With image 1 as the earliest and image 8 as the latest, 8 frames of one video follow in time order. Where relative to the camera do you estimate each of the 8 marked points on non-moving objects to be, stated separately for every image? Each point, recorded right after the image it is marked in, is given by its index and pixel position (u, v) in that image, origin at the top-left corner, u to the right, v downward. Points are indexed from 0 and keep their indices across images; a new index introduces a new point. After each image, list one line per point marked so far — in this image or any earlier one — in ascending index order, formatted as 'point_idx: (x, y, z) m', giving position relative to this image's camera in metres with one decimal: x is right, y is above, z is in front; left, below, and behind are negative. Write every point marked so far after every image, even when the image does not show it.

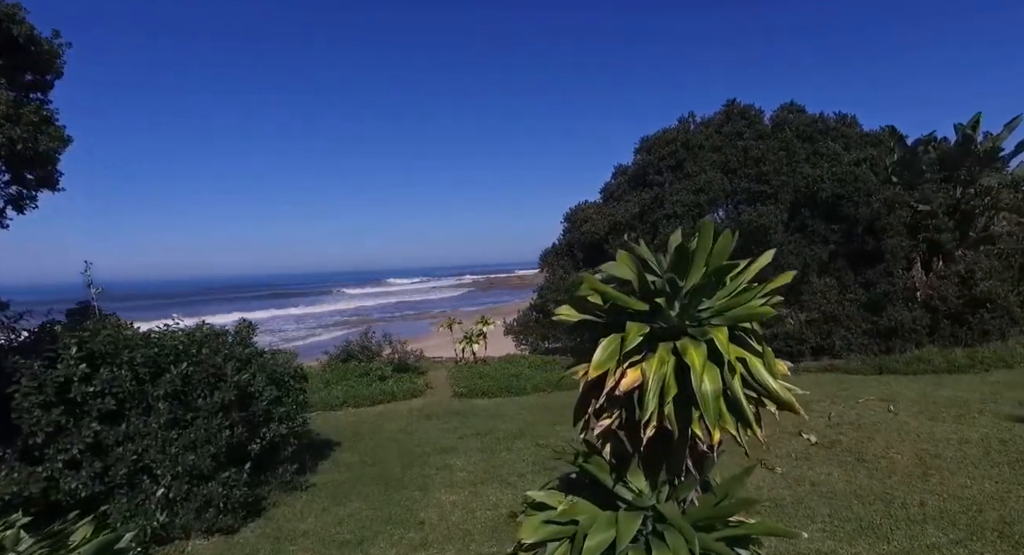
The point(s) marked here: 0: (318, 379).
0: (-5.2, -2.8, +14.2) m
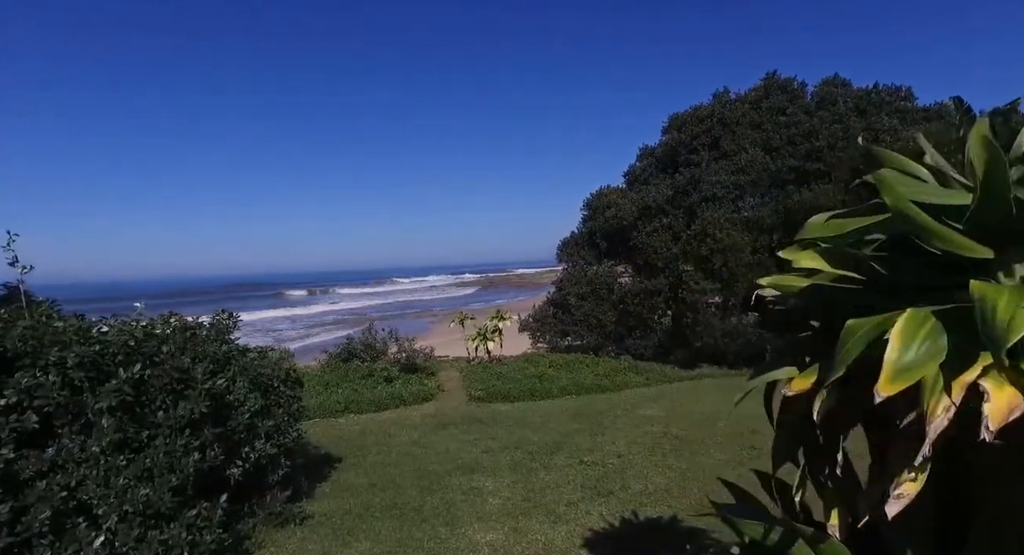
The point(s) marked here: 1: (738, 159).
0: (-4.7, -2.5, +12.6) m
1: (+6.1, +3.2, +14.4) m
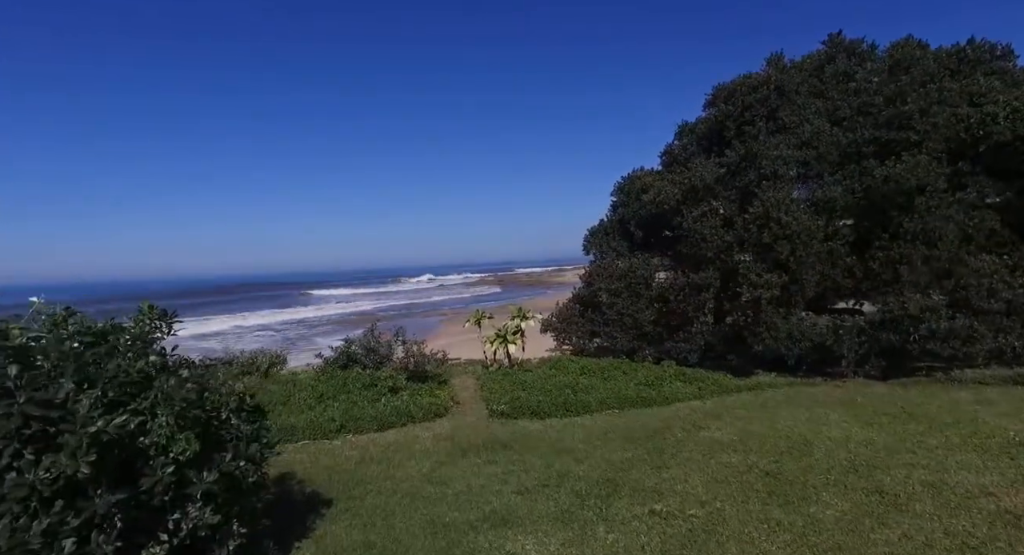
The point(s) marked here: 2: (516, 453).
0: (-4.1, -2.4, +10.7) m
1: (+6.7, +3.4, +12.3) m
2: (+0.1, -2.7, +8.1) m
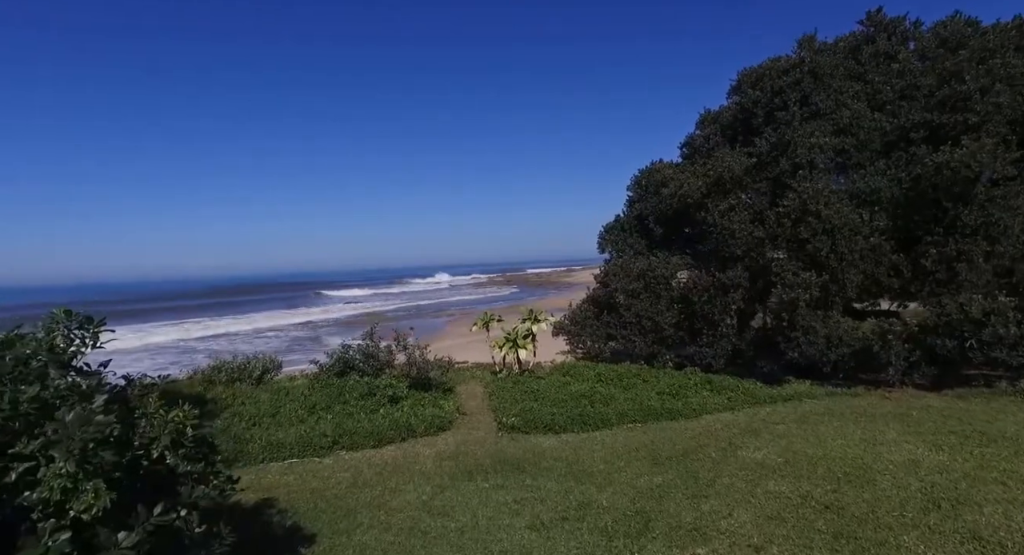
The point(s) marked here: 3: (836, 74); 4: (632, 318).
0: (-3.9, -2.4, +9.8) m
1: (+6.9, +3.4, +11.3) m
2: (+0.2, -2.7, +7.1) m
3: (+7.4, +4.6, +12.0) m
4: (+3.2, -1.1, +14.1) m
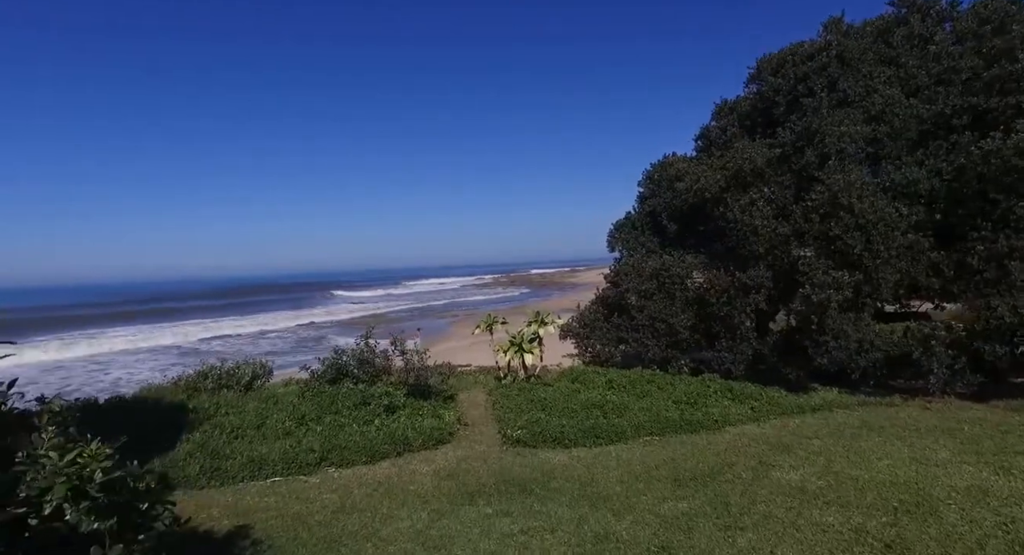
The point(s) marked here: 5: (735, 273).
0: (-3.8, -2.4, +9.0) m
1: (+7.0, +3.4, +10.4) m
2: (+0.3, -2.7, +6.3) m
3: (+7.5, +4.6, +11.2) m
4: (+3.3, -1.1, +13.3) m
5: (+4.9, +0.1, +11.7) m
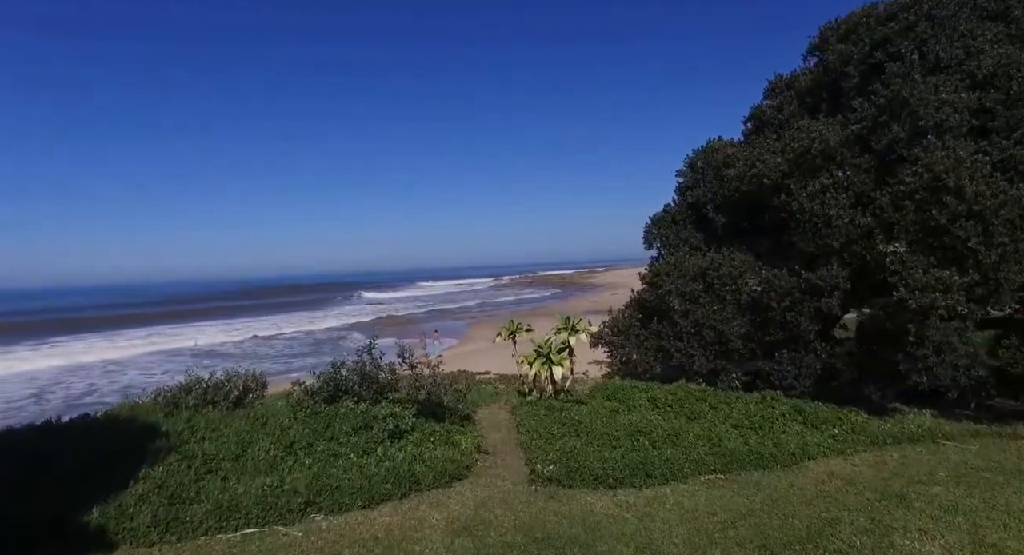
0: (-3.4, -2.4, +7.6) m
1: (+7.5, +3.4, +8.6) m
2: (+0.6, -2.7, +4.7) m
3: (+7.9, +4.6, +9.4) m
4: (+3.9, -1.1, +11.6) m
5: (+5.4, +0.1, +10.0) m
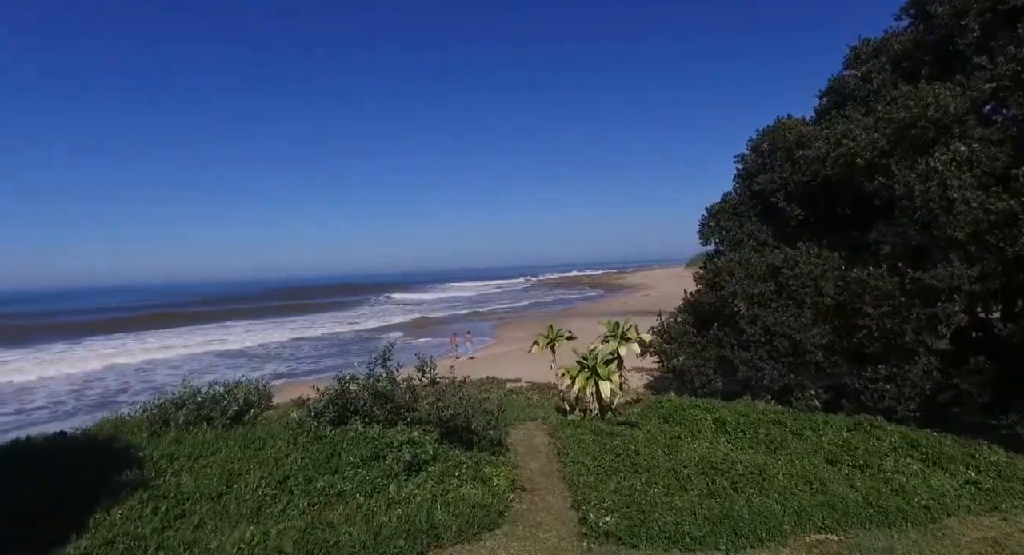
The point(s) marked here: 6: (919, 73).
0: (-2.9, -2.3, +6.2) m
1: (+8.1, +3.5, +6.7) m
2: (+1.0, -2.6, +3.2) m
3: (+8.5, +4.6, +7.4) m
4: (+4.6, -1.1, +9.8) m
5: (+6.0, +0.1, +8.2) m
6: (+7.2, +3.6, +9.3) m
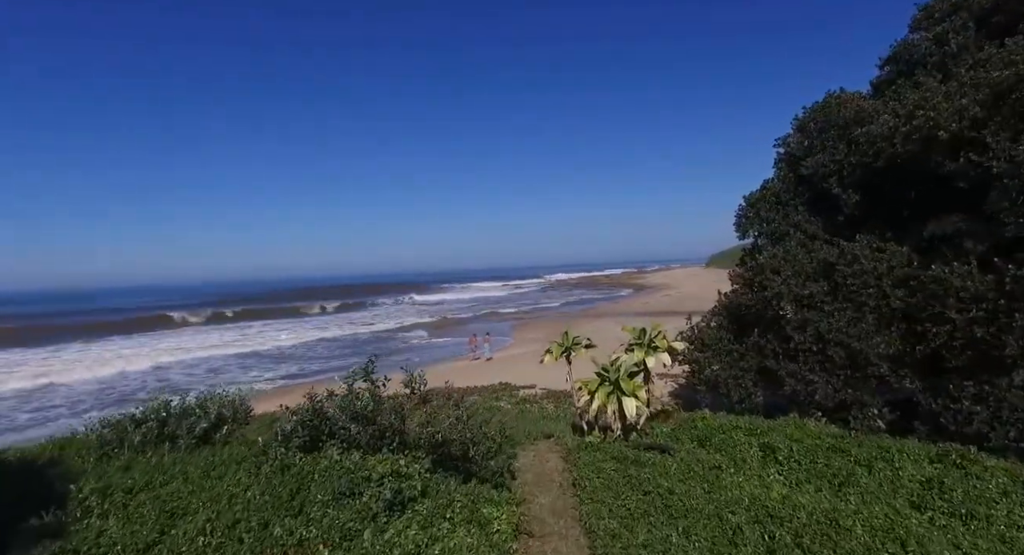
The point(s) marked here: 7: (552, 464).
0: (-2.8, -2.3, +5.0) m
1: (+8.1, +3.5, +5.1) m
2: (+0.9, -2.6, +1.9) m
3: (+8.6, +4.7, +5.8) m
4: (+4.8, -1.0, +8.4) m
5: (+6.1, +0.1, +6.6) m
6: (+7.3, +3.6, +7.7) m
7: (+0.4, -2.5, +7.1) m
